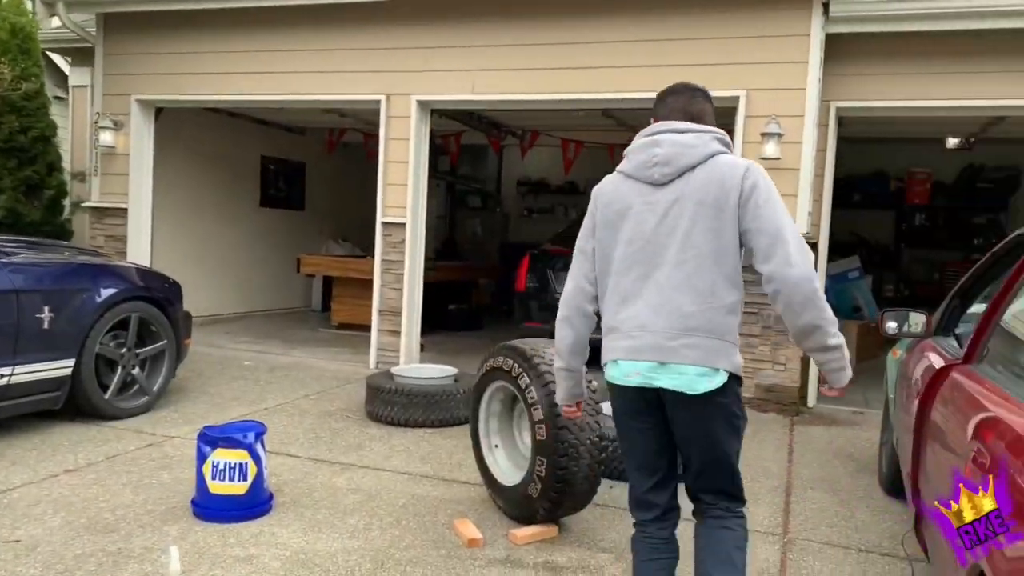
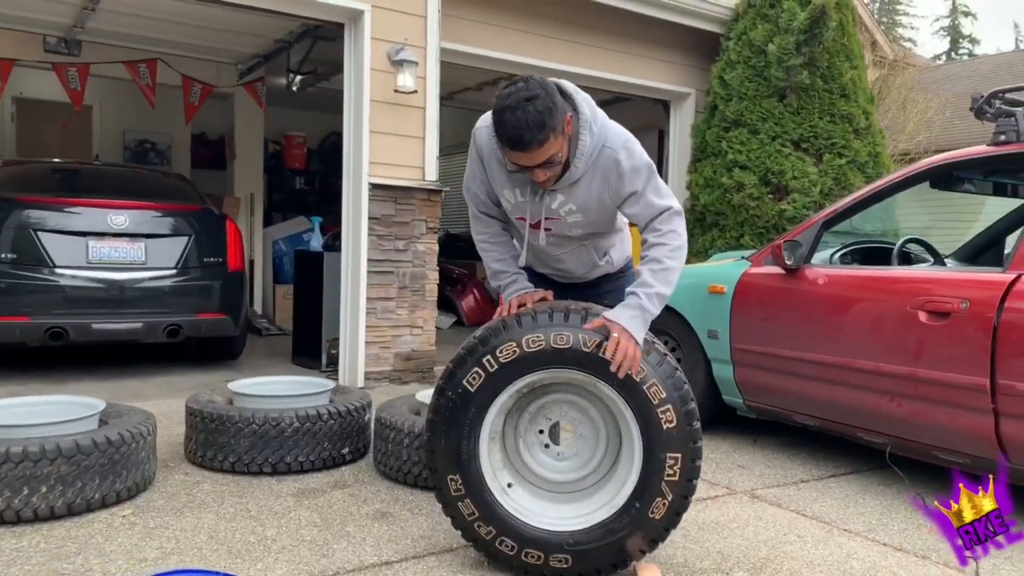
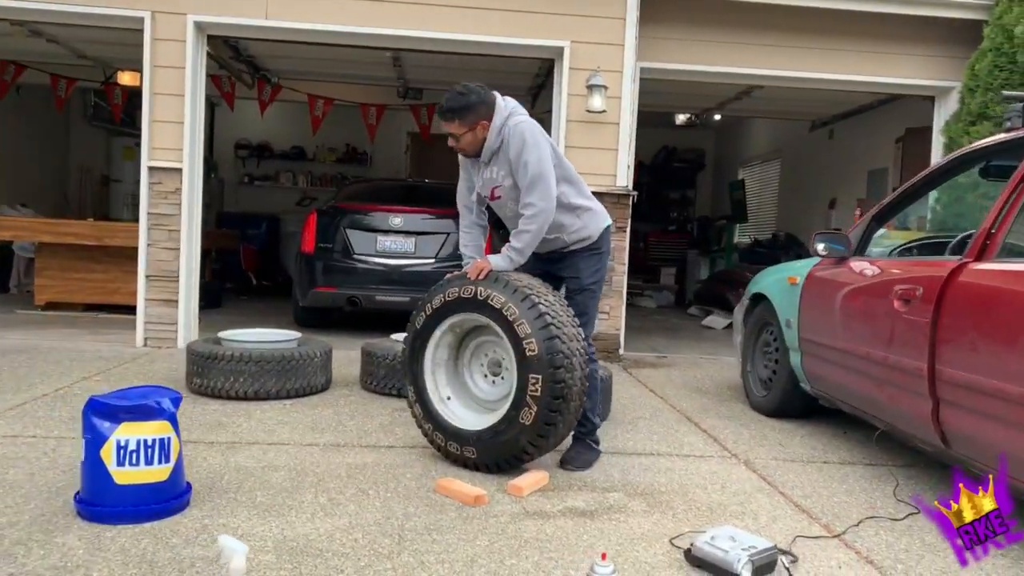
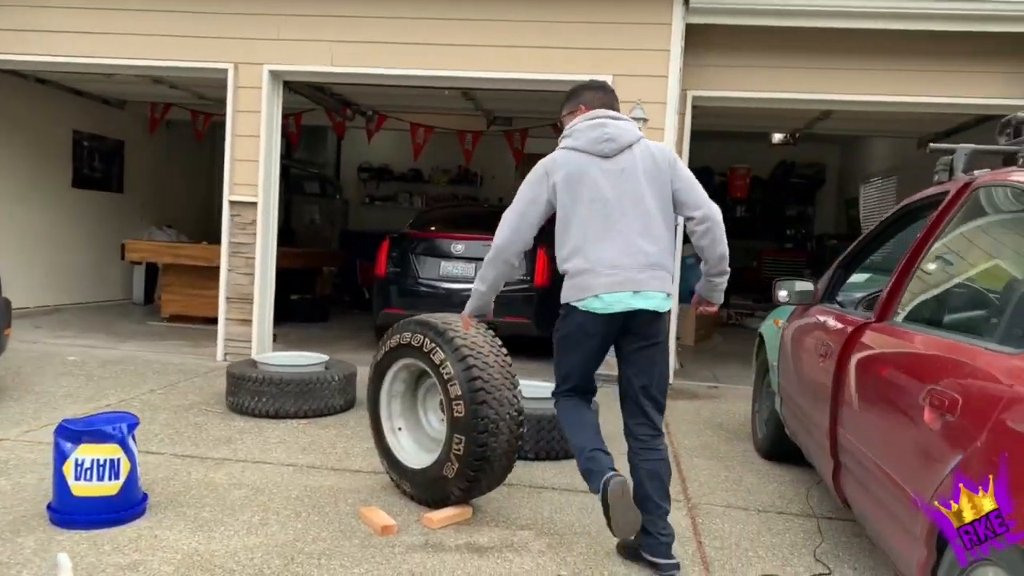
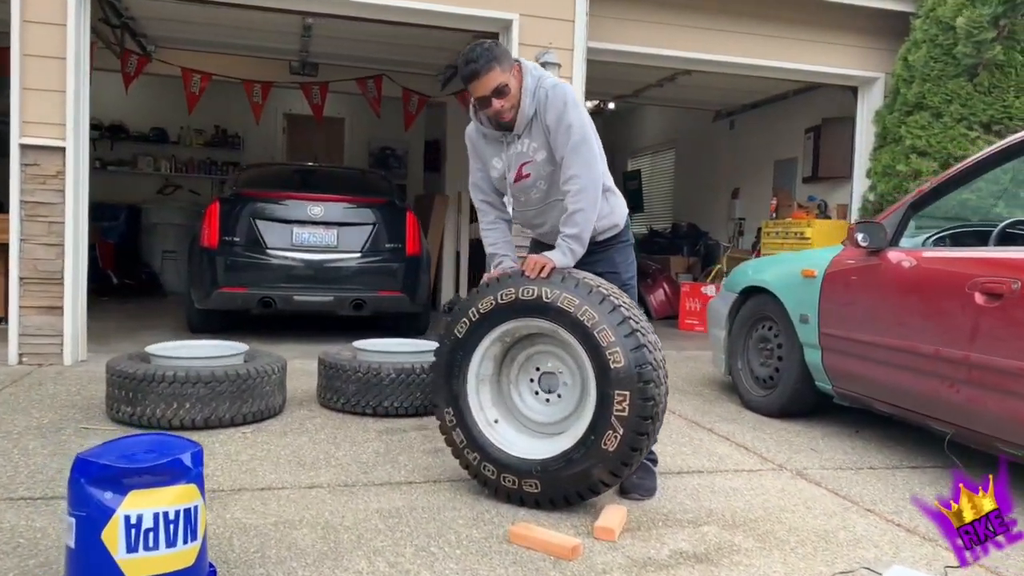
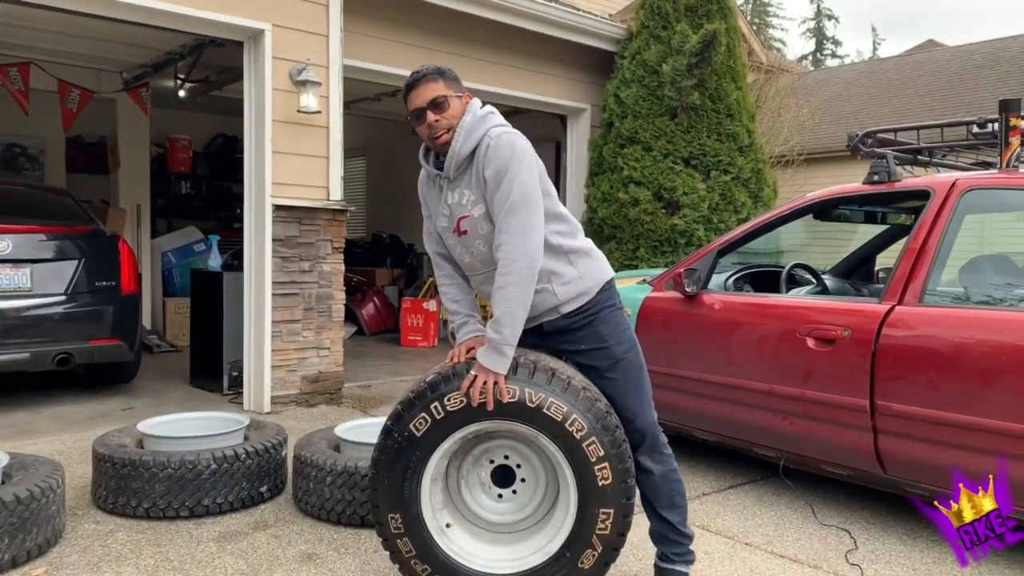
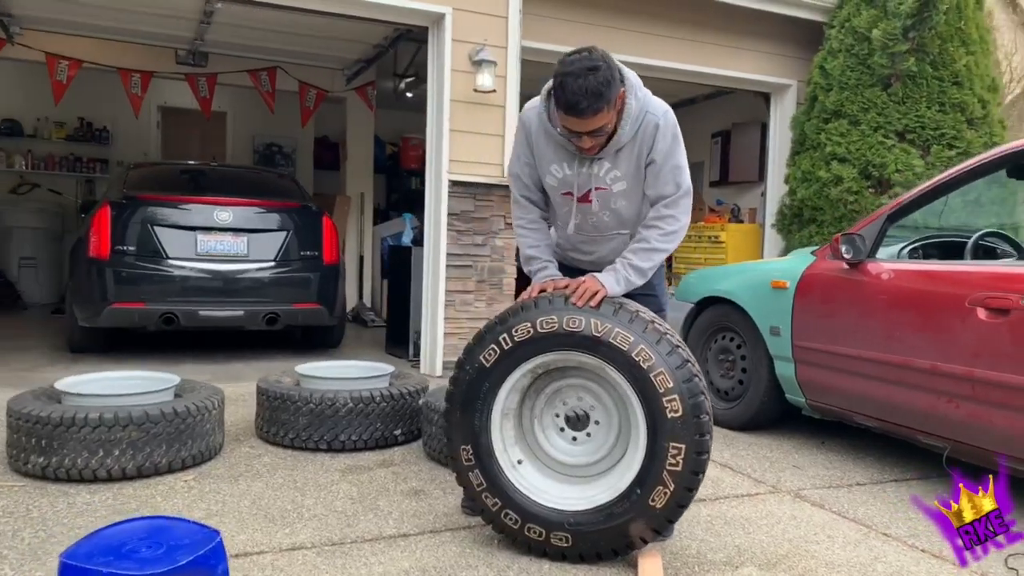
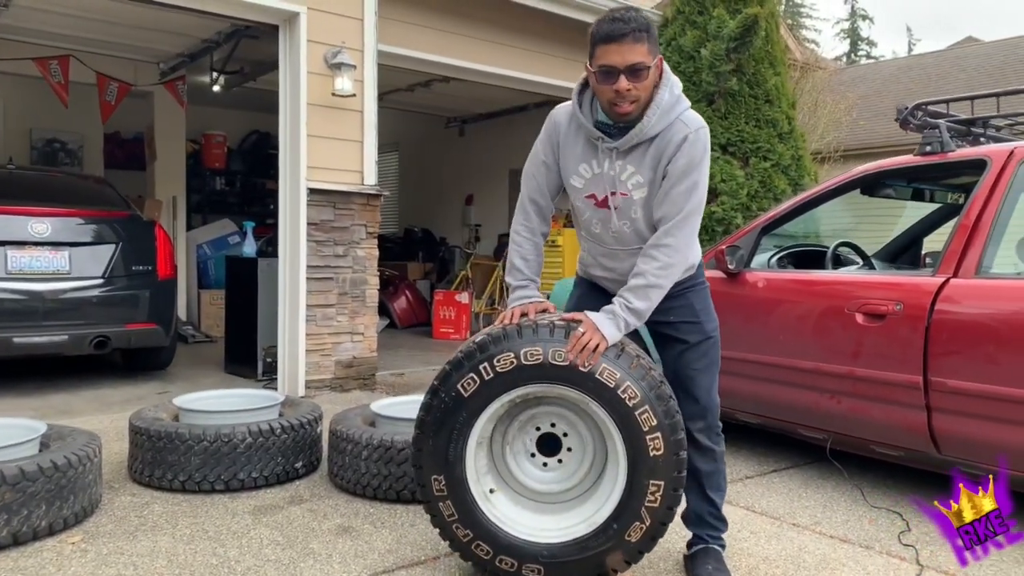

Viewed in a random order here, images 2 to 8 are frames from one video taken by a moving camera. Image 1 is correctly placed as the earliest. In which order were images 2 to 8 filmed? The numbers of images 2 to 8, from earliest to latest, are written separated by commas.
4, 3, 5, 7, 2, 8, 6
